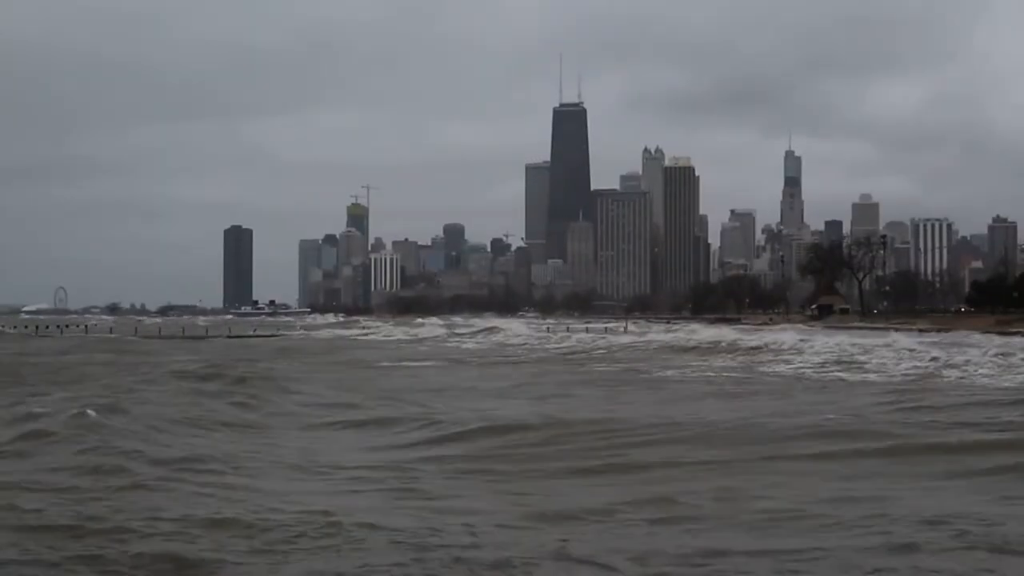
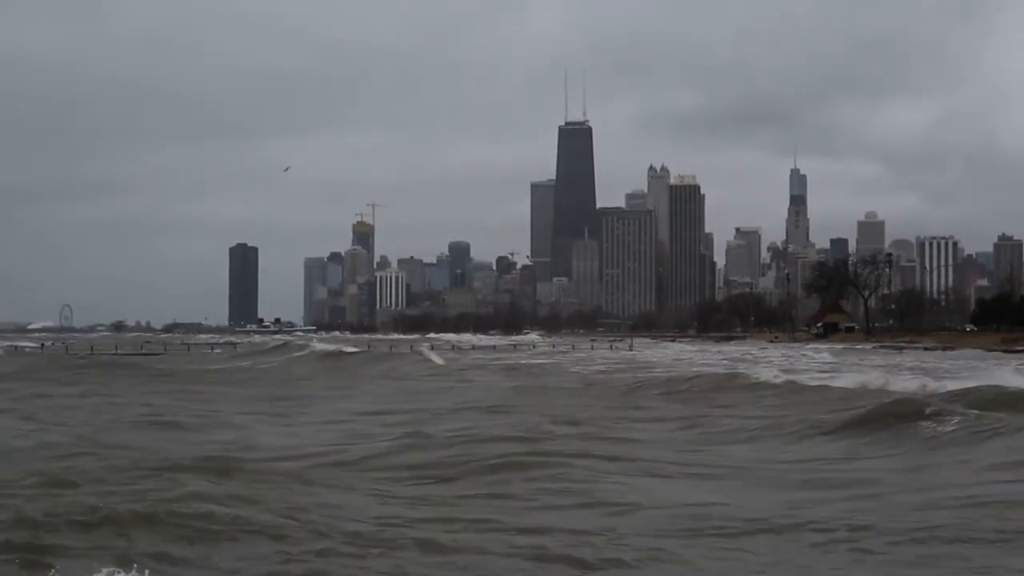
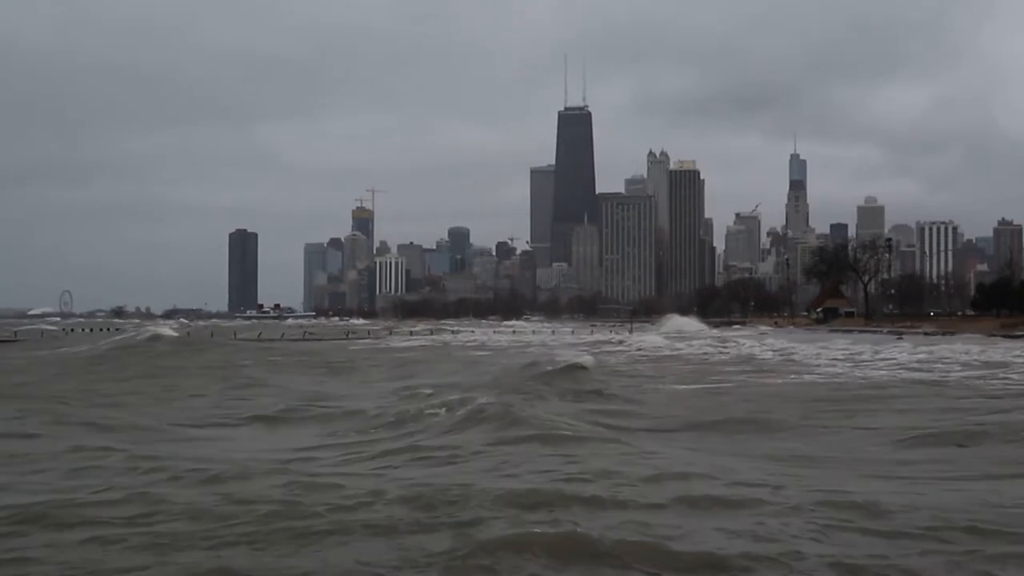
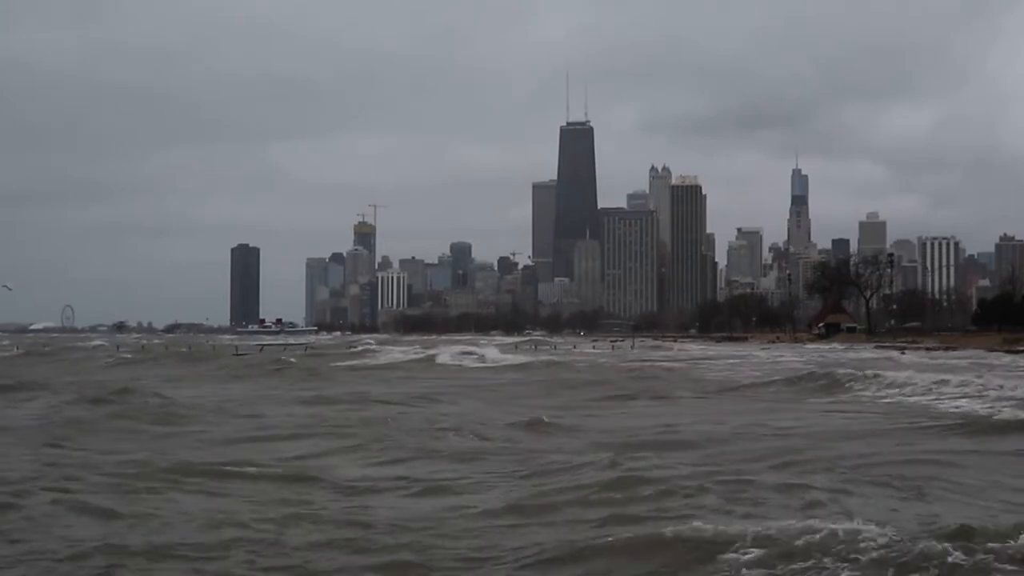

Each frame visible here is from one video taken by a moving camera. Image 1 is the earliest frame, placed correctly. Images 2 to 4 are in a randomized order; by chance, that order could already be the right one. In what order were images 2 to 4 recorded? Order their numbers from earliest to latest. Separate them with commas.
3, 2, 4
